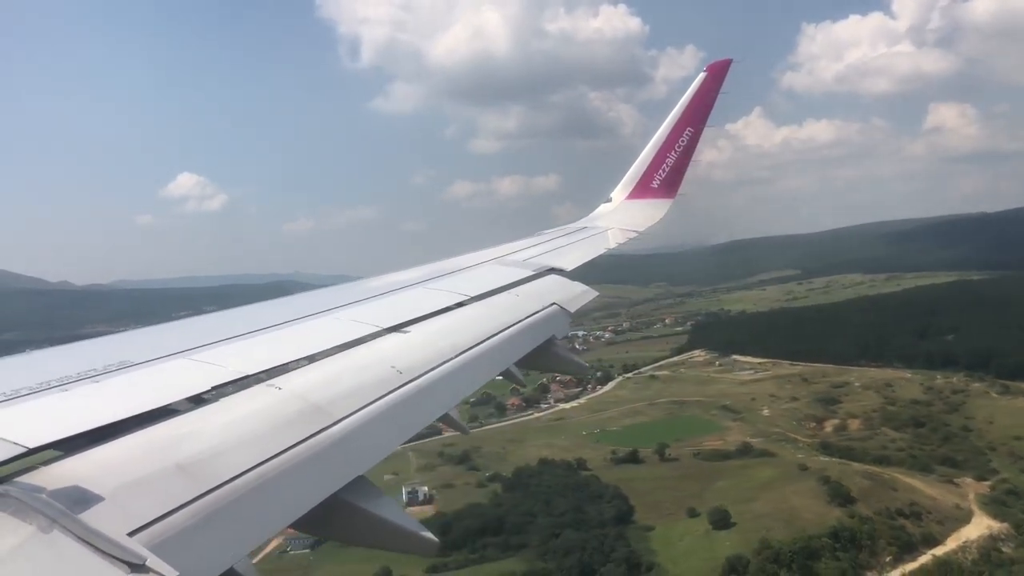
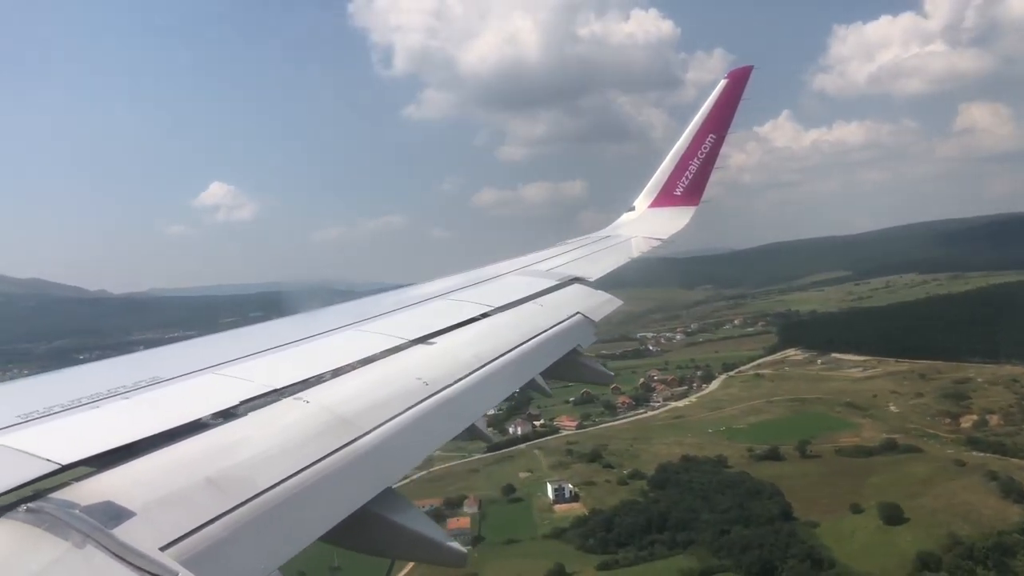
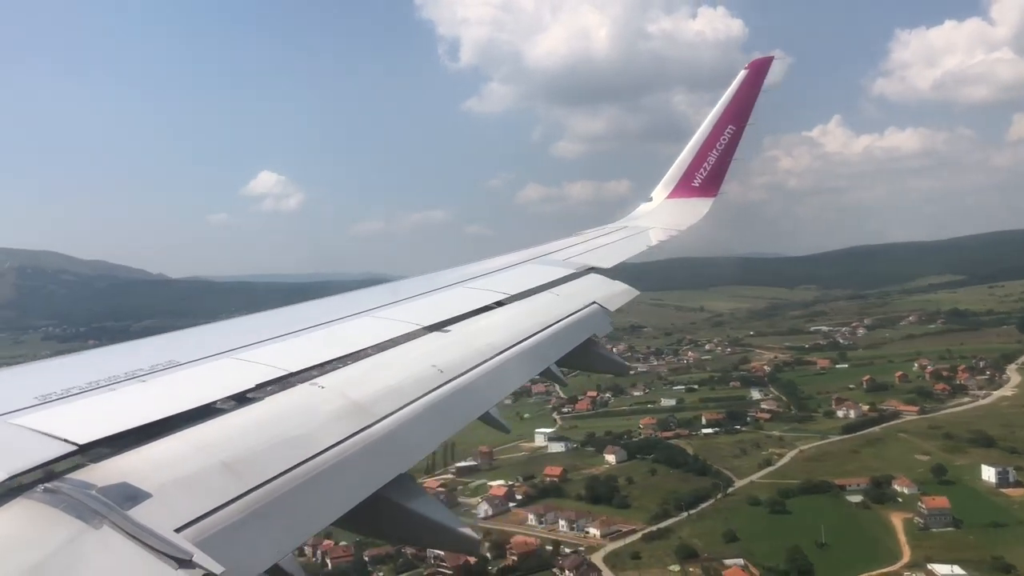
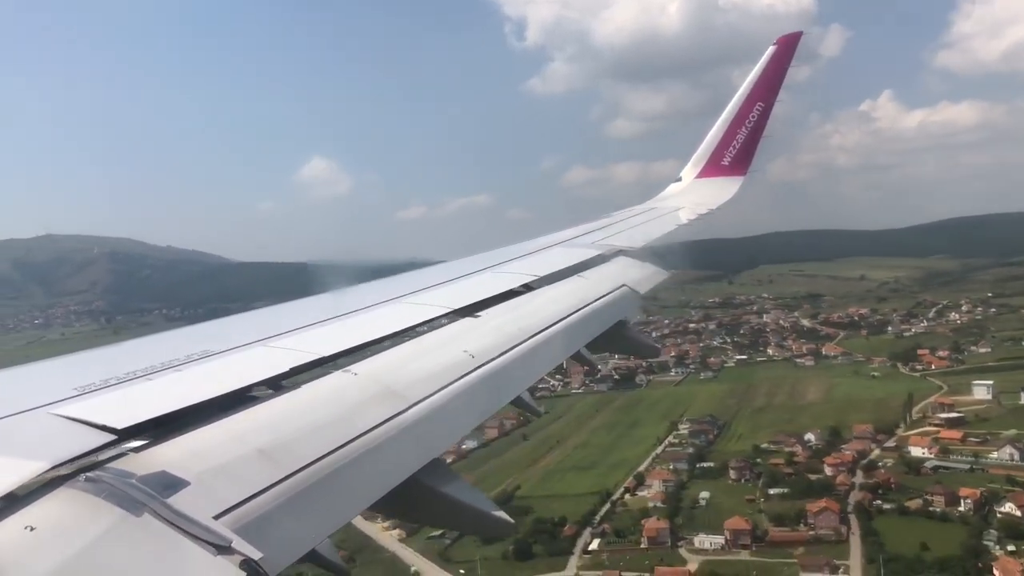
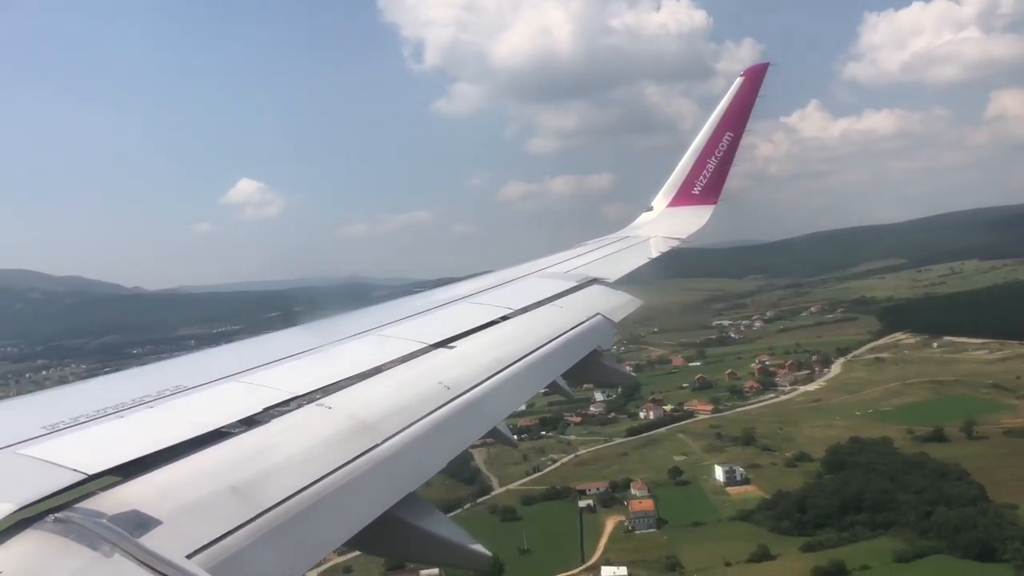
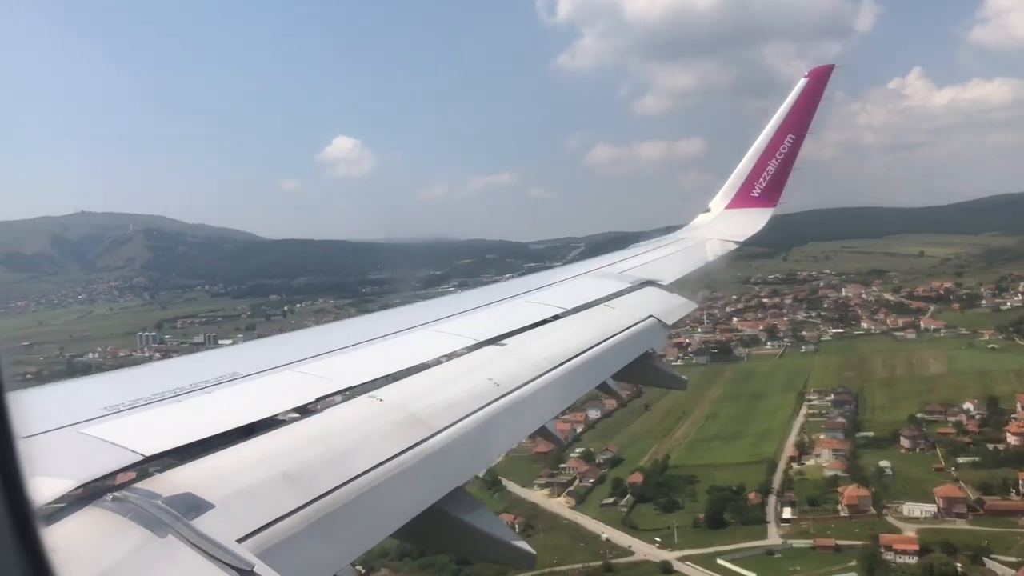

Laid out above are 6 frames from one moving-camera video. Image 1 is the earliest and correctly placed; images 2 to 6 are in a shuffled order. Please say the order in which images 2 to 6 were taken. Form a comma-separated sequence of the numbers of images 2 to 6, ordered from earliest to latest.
2, 5, 3, 4, 6
